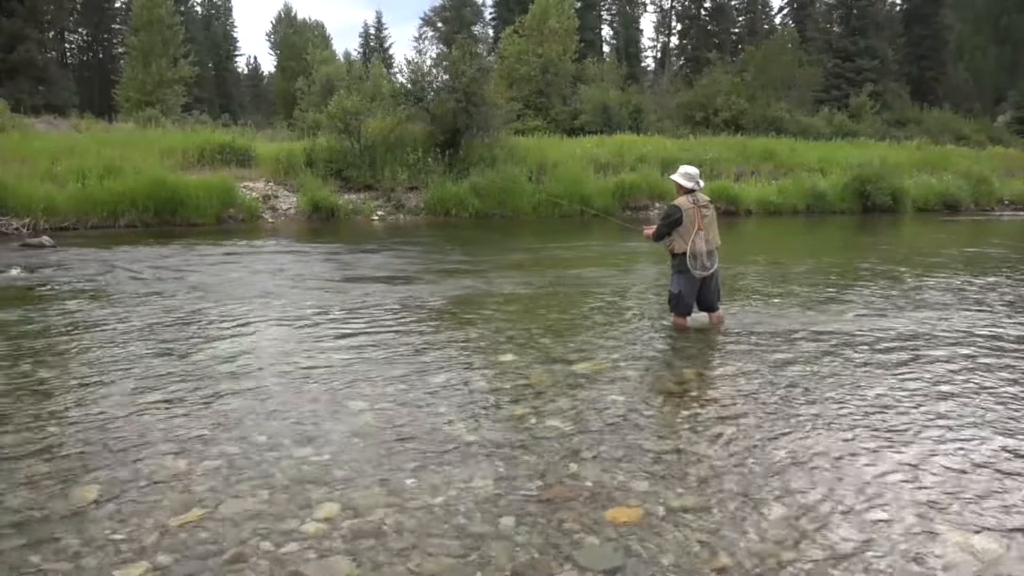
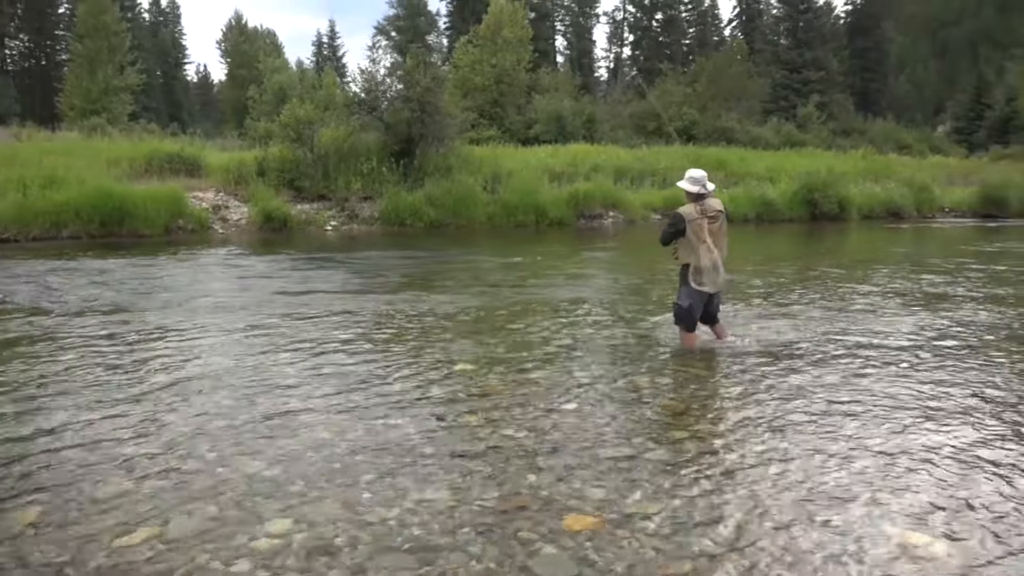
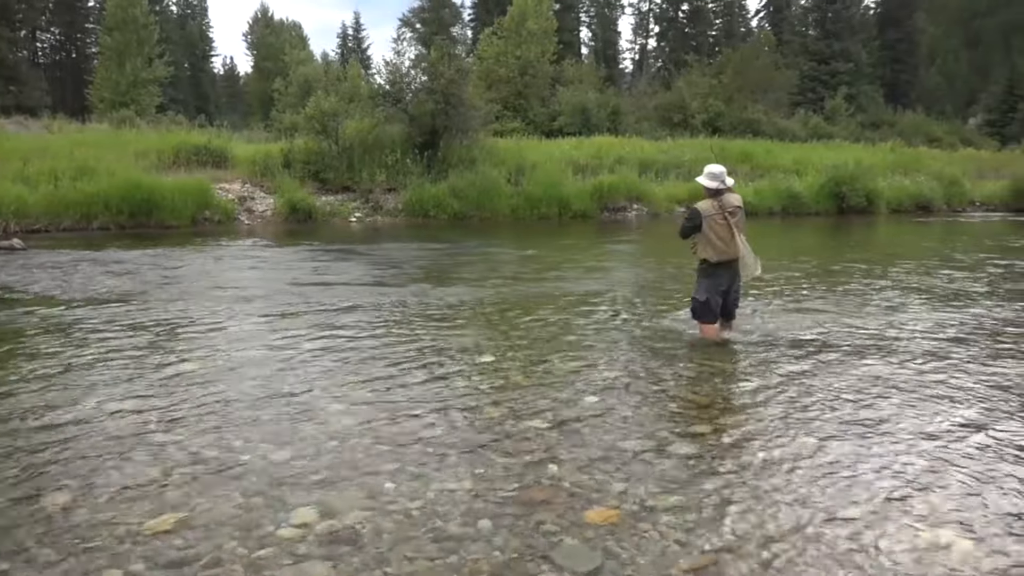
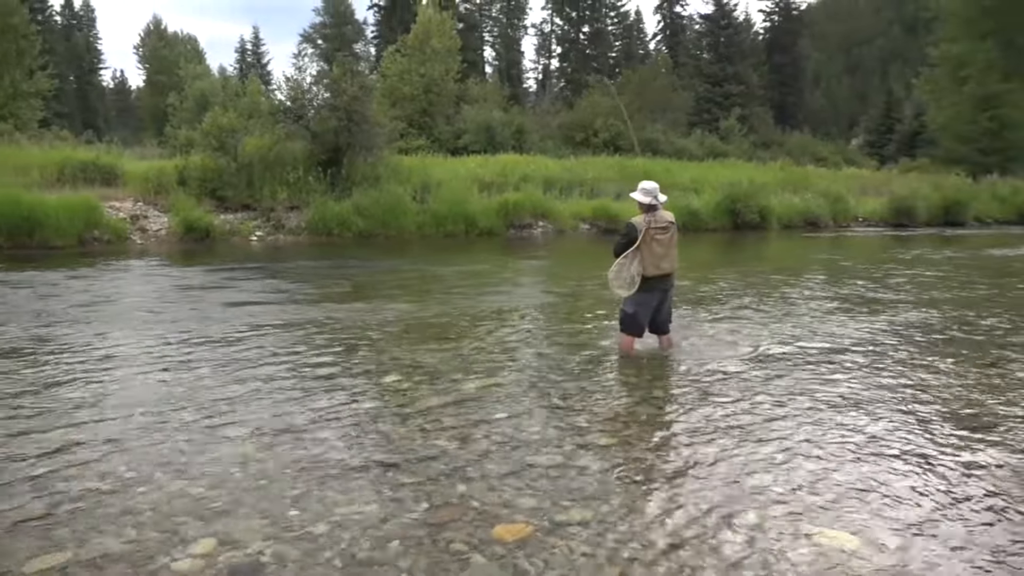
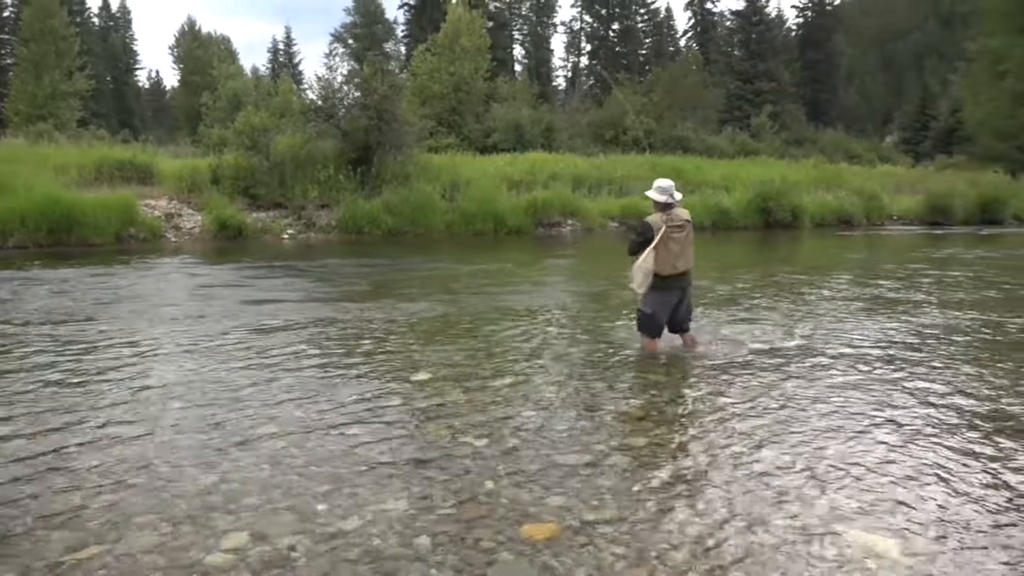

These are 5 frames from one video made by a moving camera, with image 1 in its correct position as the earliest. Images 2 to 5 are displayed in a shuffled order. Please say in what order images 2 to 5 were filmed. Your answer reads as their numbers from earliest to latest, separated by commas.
3, 2, 5, 4
